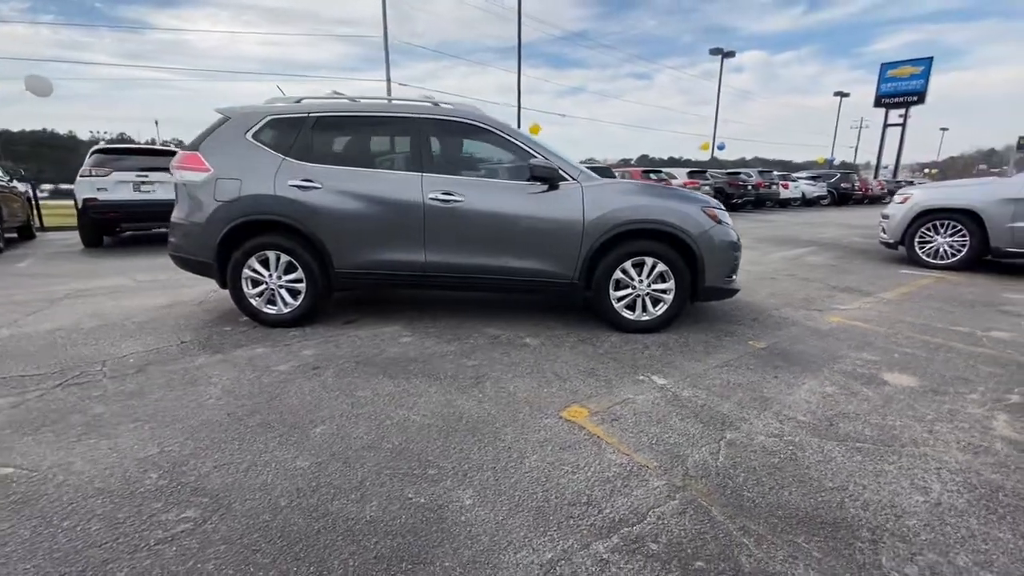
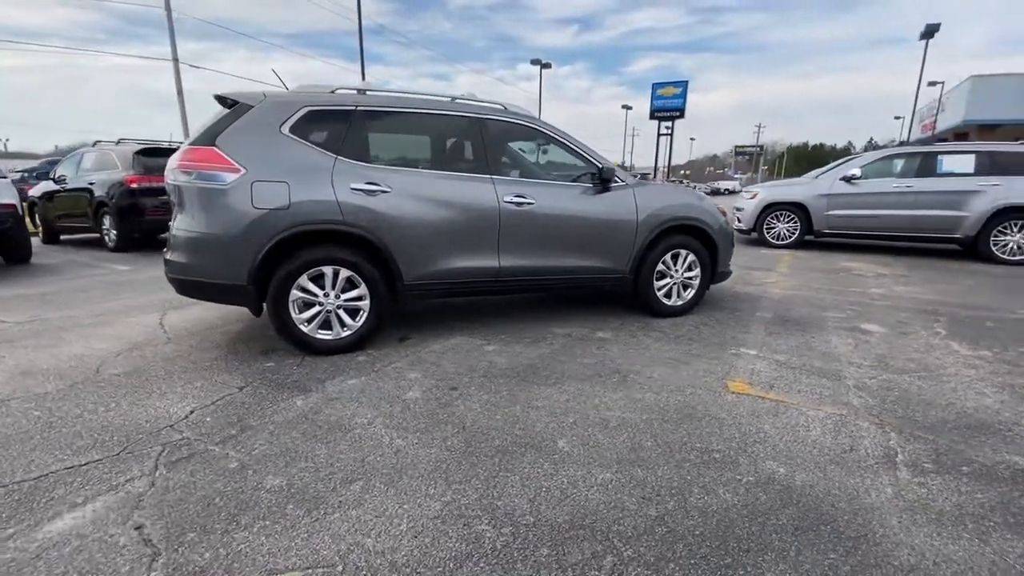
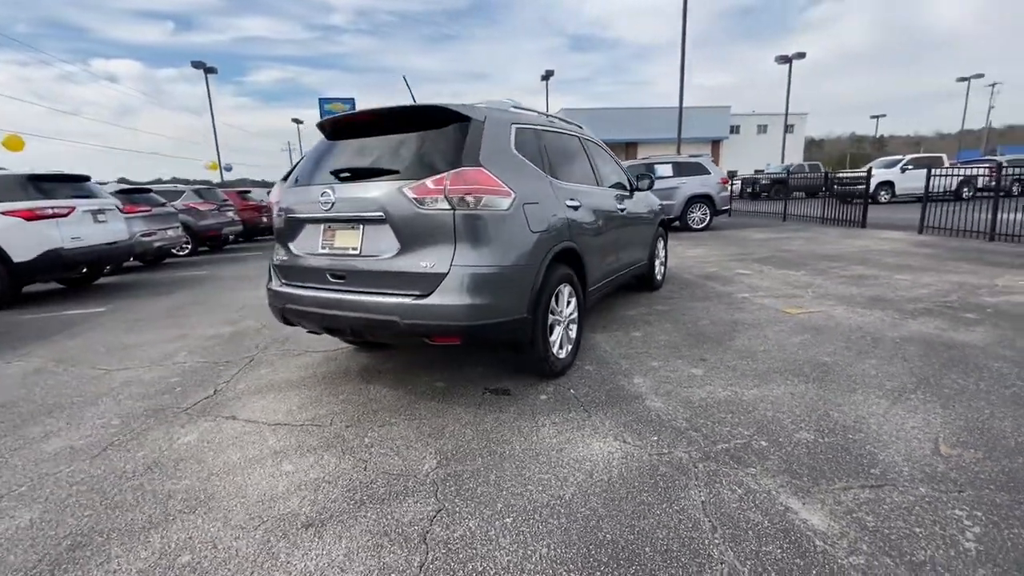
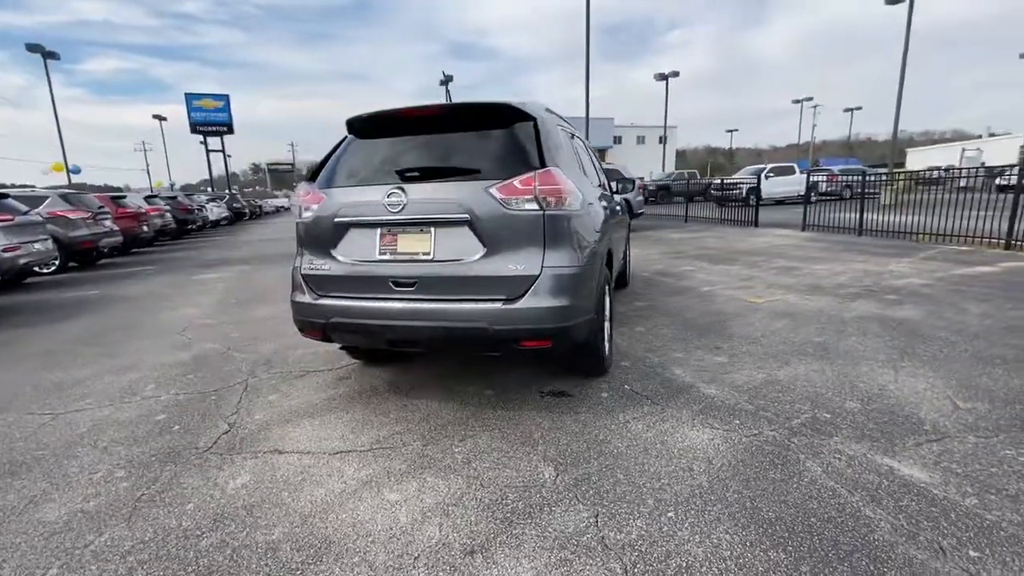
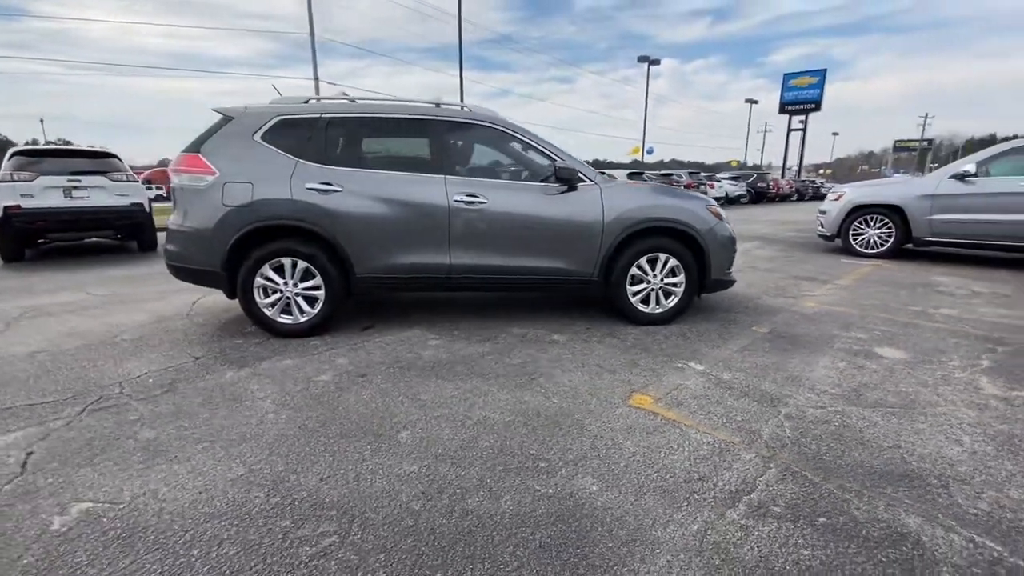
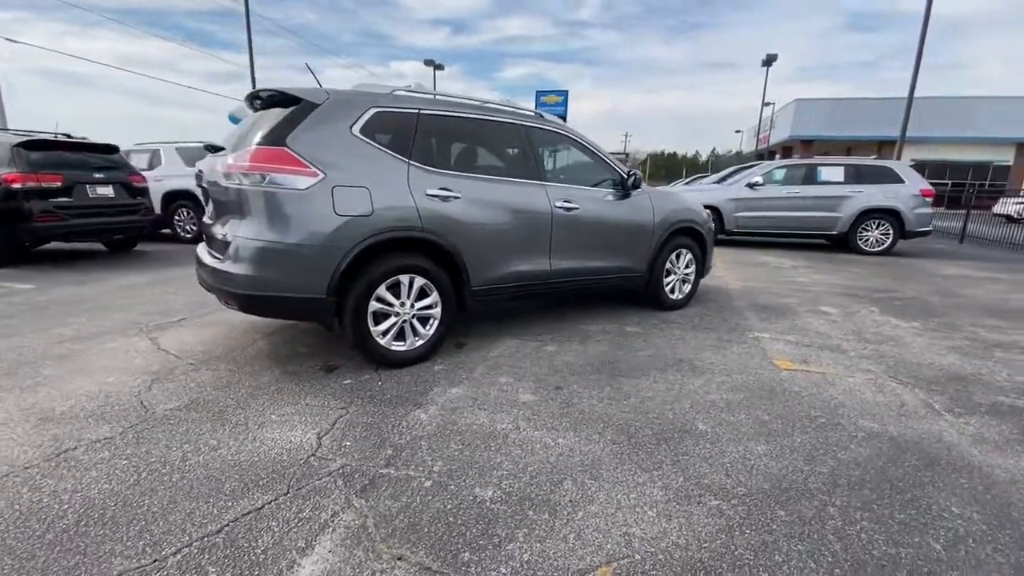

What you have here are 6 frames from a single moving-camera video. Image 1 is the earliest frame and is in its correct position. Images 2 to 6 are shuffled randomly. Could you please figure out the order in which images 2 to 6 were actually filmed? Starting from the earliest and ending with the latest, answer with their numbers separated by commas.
5, 2, 6, 3, 4
